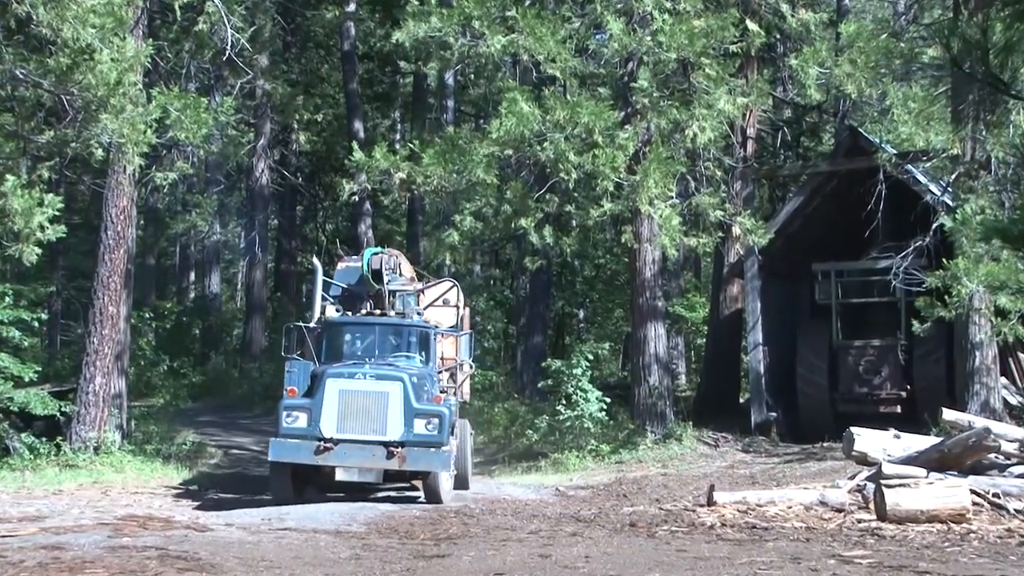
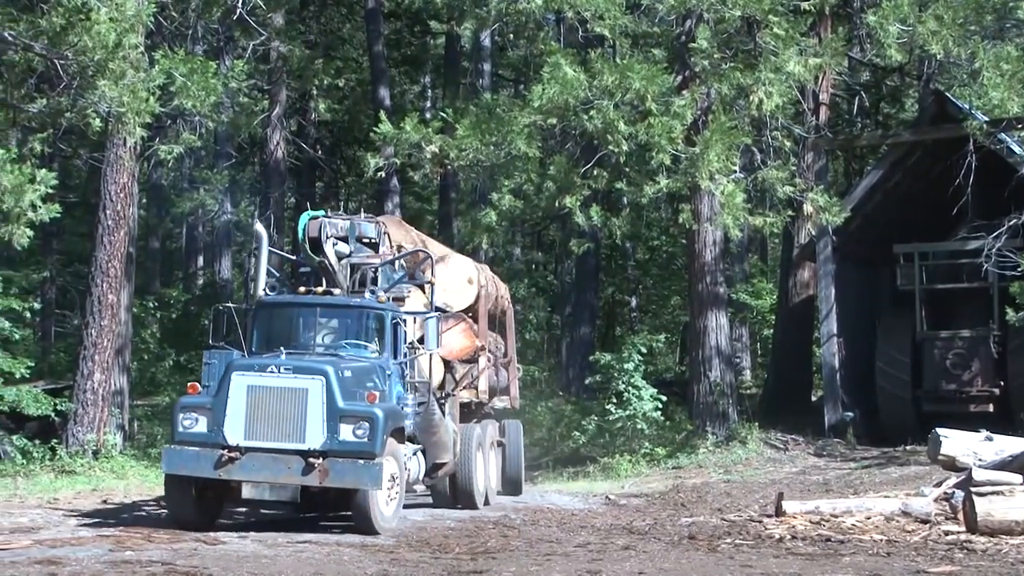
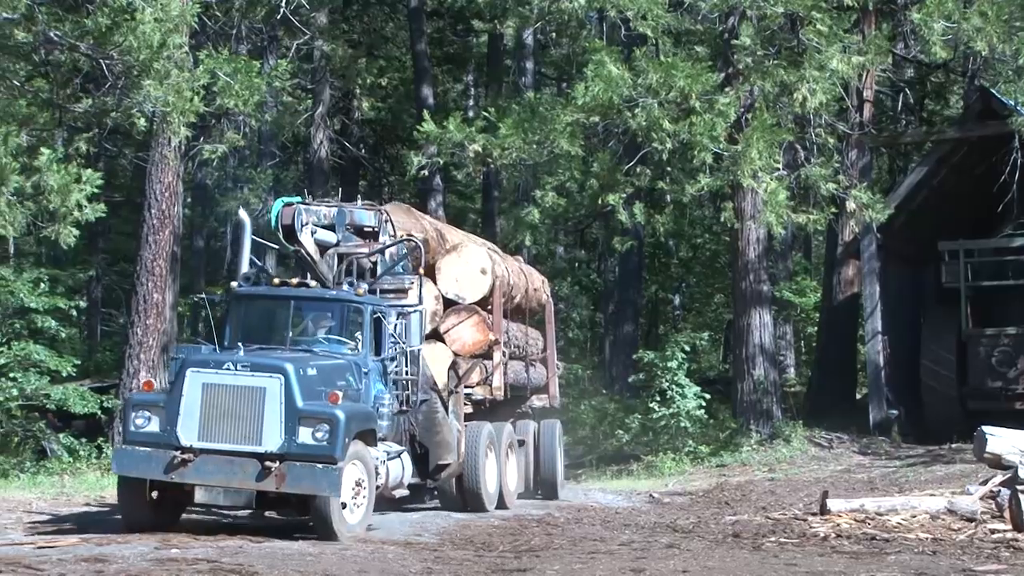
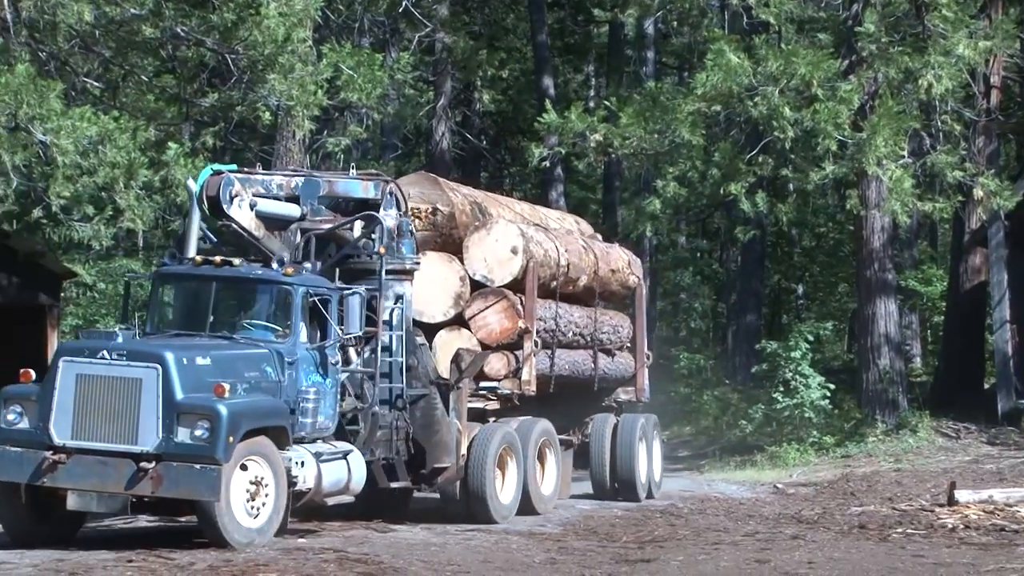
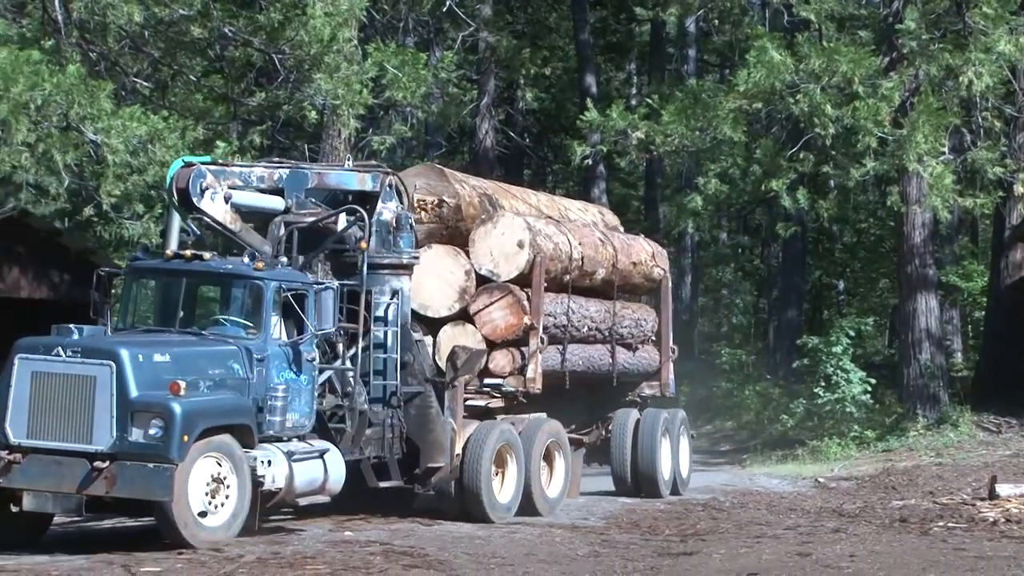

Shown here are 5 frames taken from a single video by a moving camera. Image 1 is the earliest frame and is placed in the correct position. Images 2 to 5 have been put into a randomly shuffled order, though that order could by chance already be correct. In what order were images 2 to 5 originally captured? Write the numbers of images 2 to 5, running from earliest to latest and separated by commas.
2, 3, 4, 5
